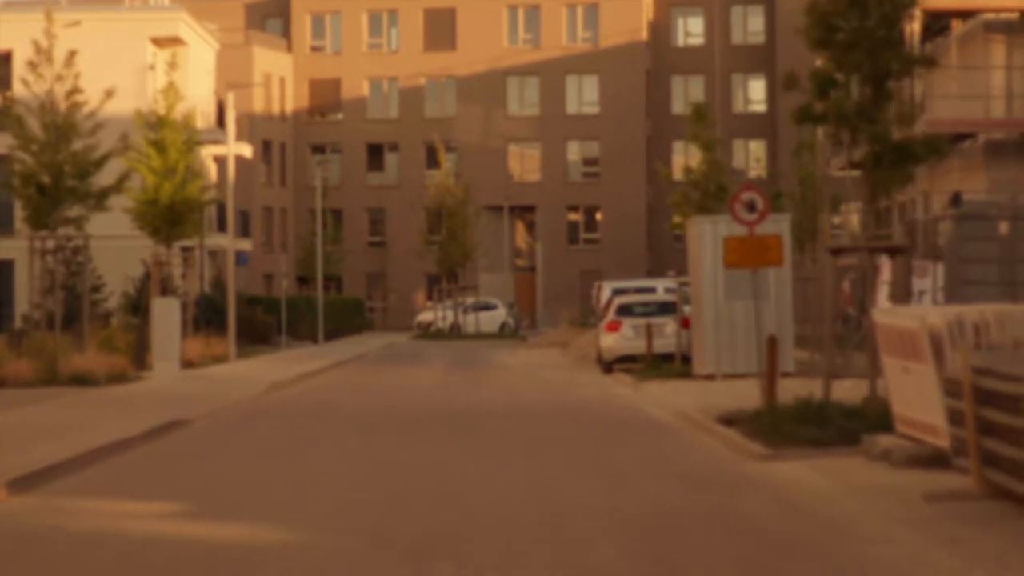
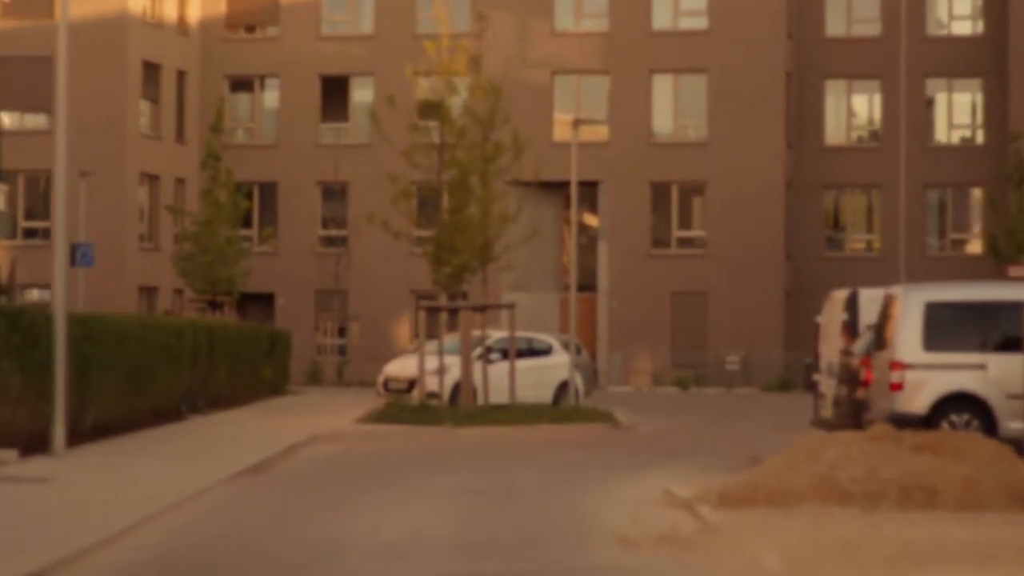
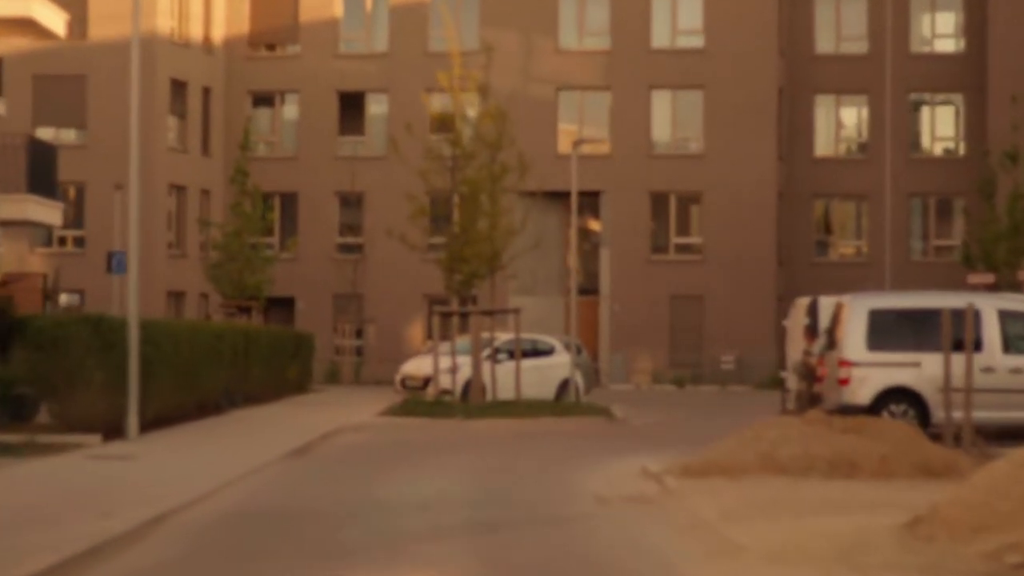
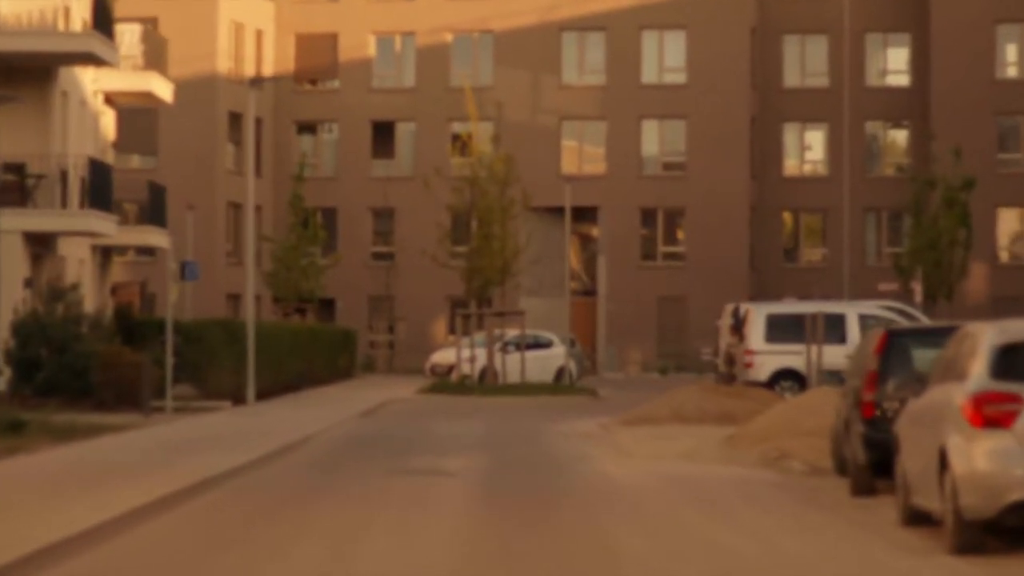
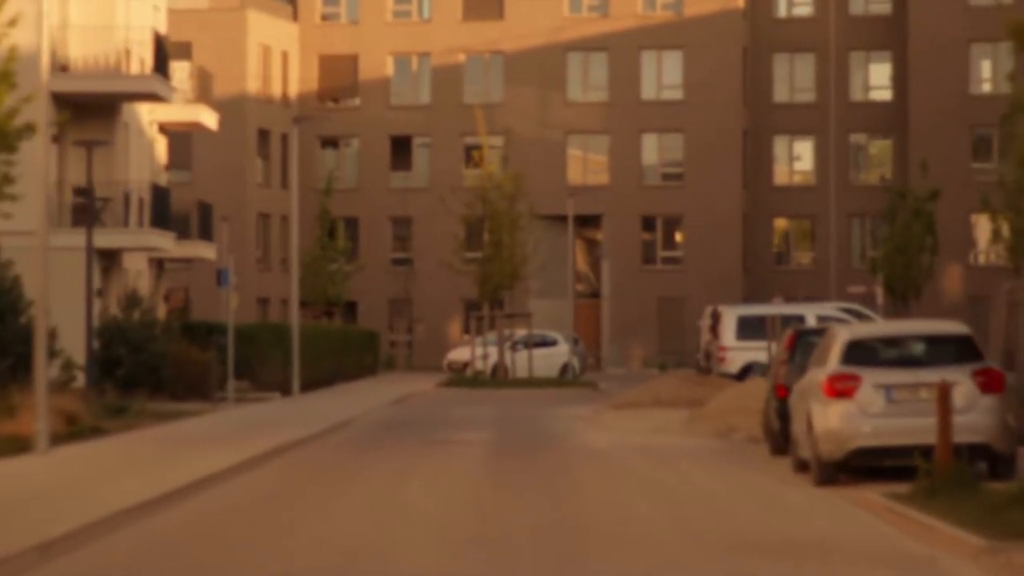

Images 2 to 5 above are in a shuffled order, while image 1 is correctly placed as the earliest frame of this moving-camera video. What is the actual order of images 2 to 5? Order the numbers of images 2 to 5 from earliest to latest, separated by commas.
5, 4, 3, 2
